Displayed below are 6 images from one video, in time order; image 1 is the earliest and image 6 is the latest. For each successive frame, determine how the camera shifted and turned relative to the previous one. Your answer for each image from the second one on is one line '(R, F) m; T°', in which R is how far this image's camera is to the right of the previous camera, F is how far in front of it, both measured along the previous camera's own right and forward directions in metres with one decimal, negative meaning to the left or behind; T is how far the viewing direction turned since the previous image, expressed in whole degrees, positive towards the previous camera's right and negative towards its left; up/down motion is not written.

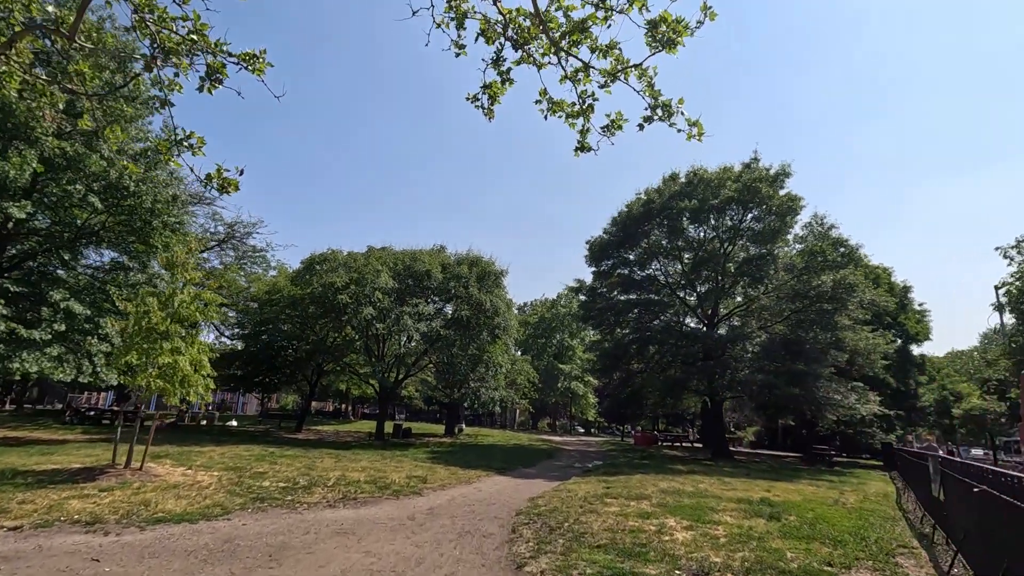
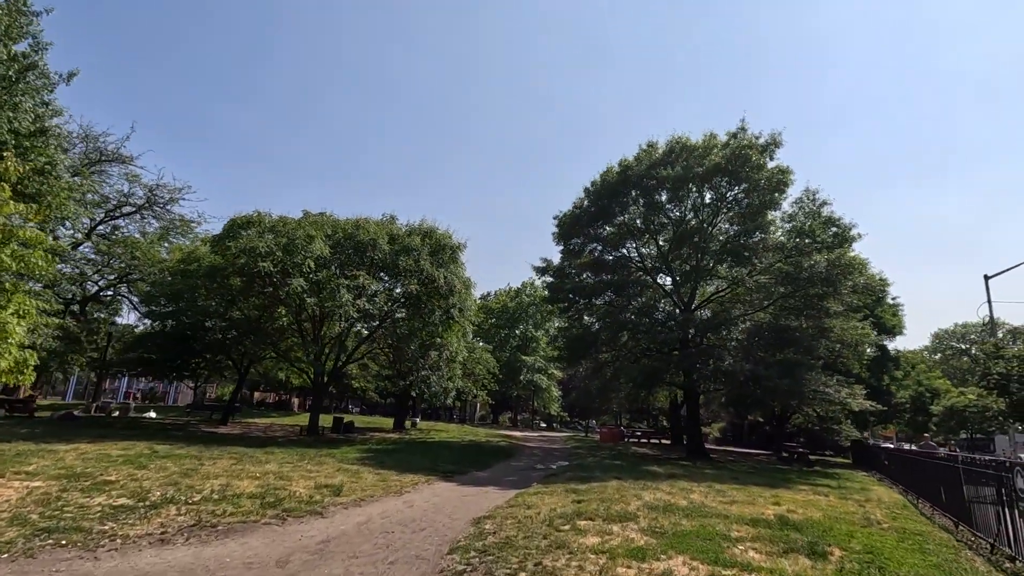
(+0.3, +3.0) m; +4°
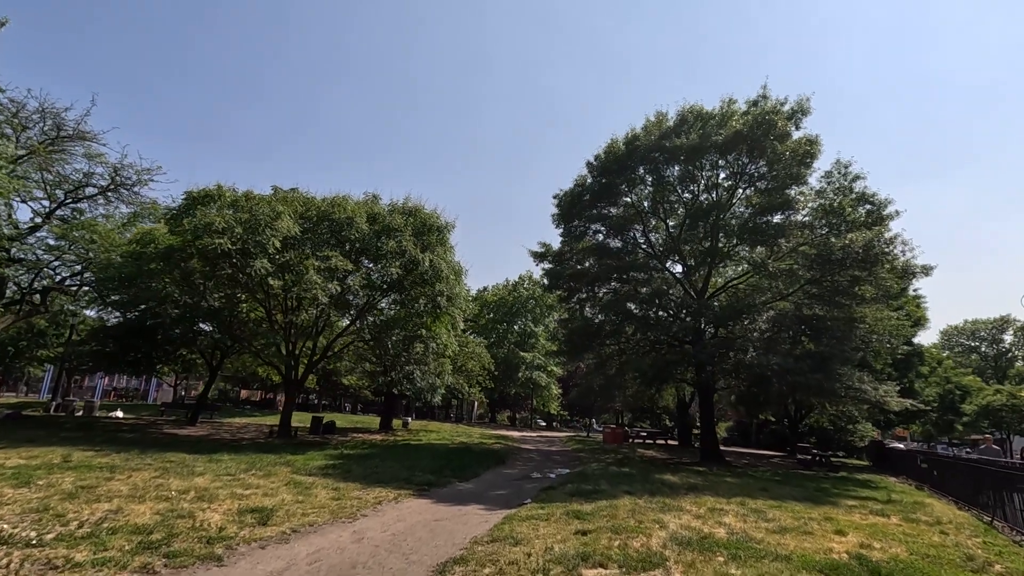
(+0.2, +2.4) m; 0°
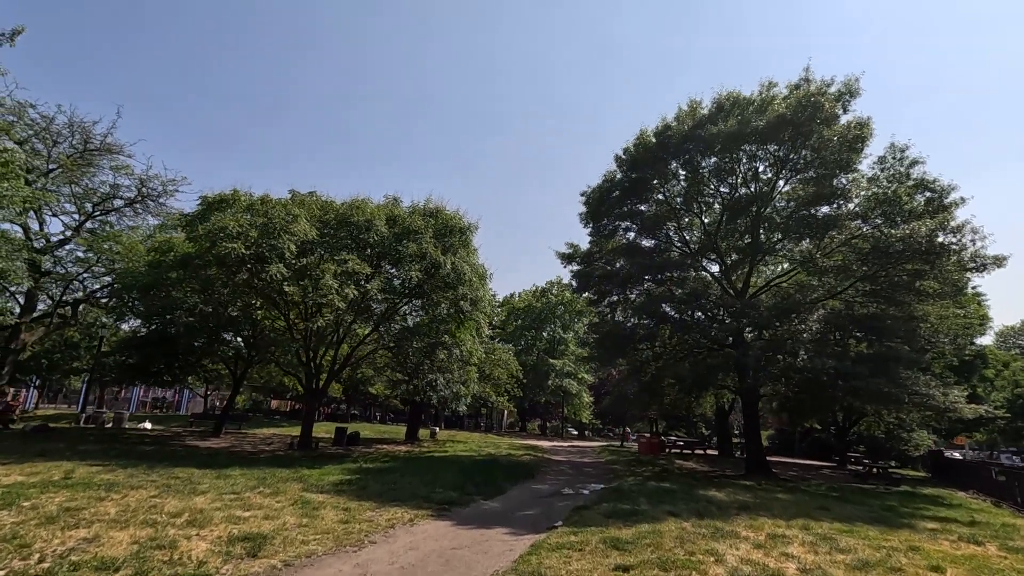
(+0.1, +1.1) m; -3°
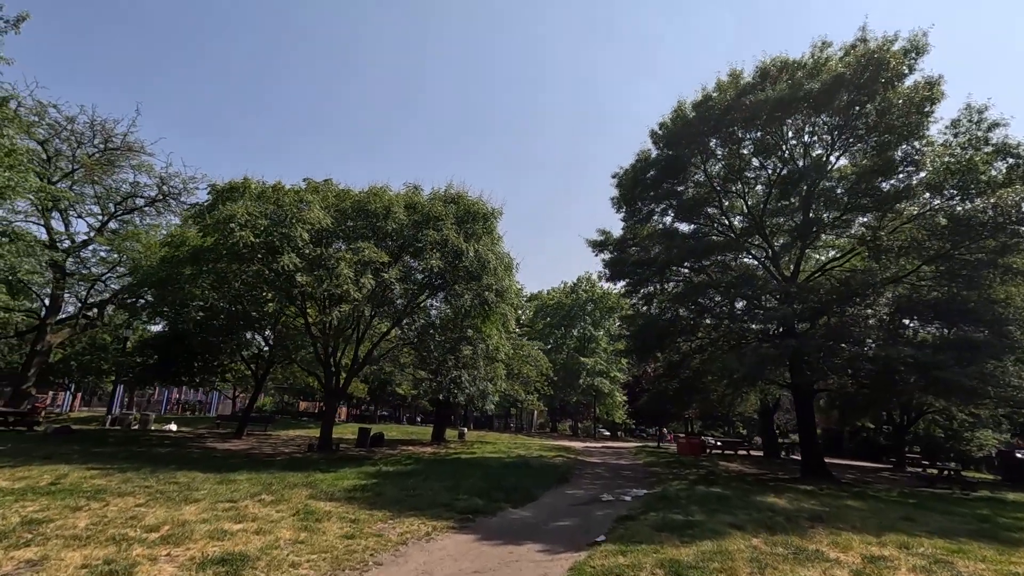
(0.0, +1.4) m; -3°
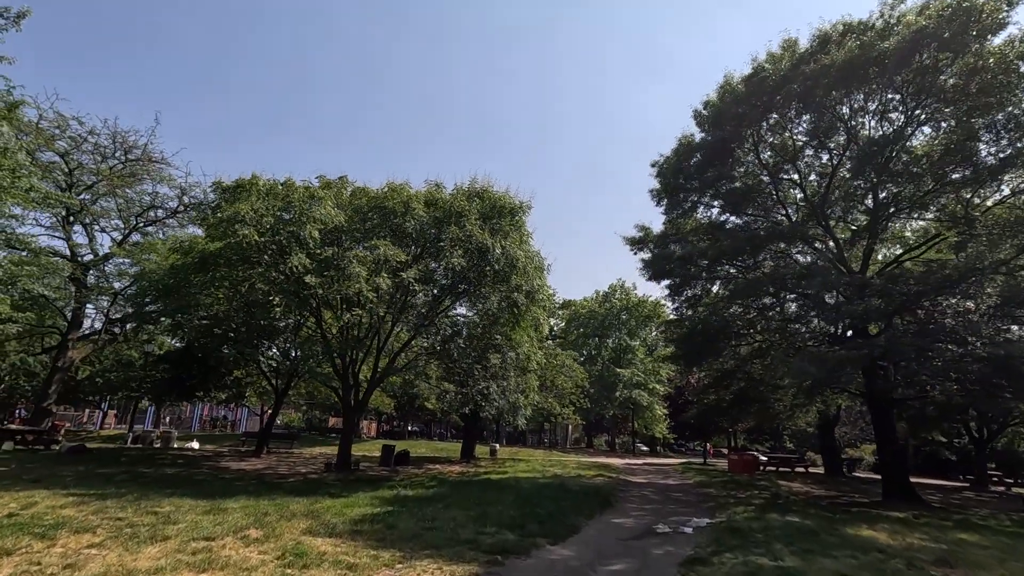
(0.0, +1.7) m; -3°
